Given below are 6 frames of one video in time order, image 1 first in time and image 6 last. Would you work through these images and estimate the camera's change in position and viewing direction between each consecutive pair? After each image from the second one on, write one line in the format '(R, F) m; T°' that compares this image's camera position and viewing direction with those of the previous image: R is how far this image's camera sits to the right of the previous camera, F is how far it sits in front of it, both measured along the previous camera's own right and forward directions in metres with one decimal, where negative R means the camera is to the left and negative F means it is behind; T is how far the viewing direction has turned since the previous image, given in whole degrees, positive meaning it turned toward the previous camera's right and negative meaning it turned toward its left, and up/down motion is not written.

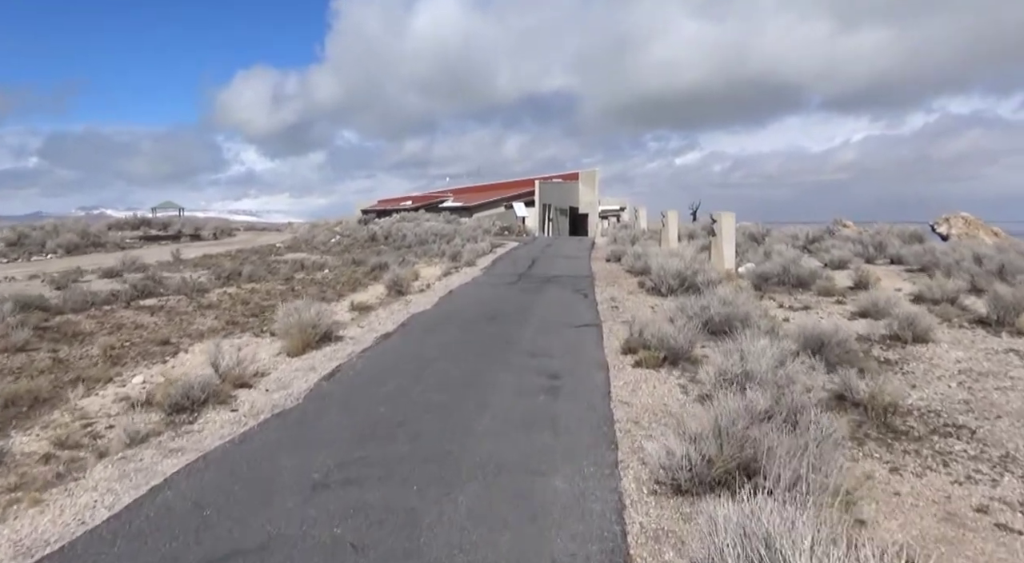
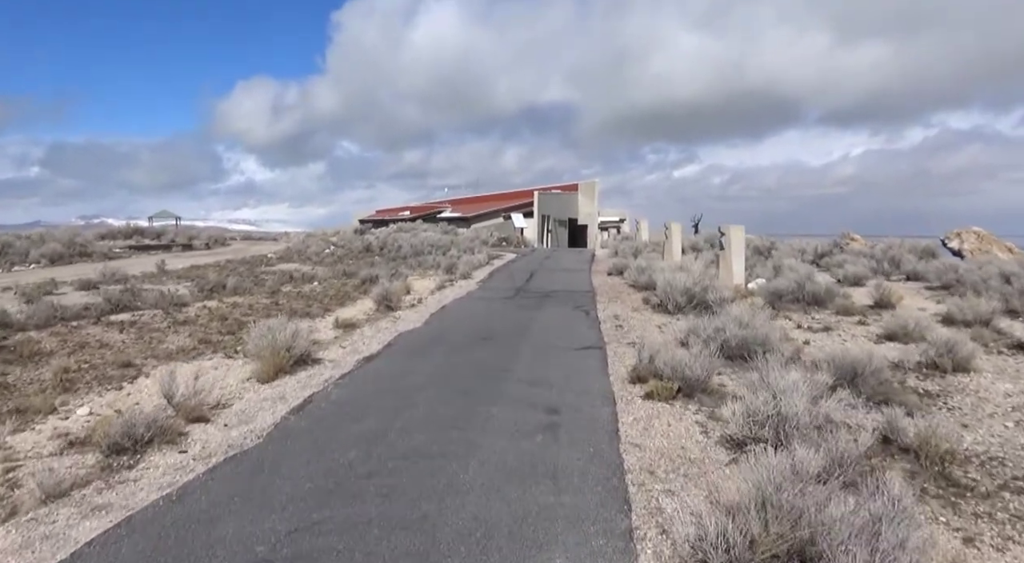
(0.0, +1.0) m; 0°
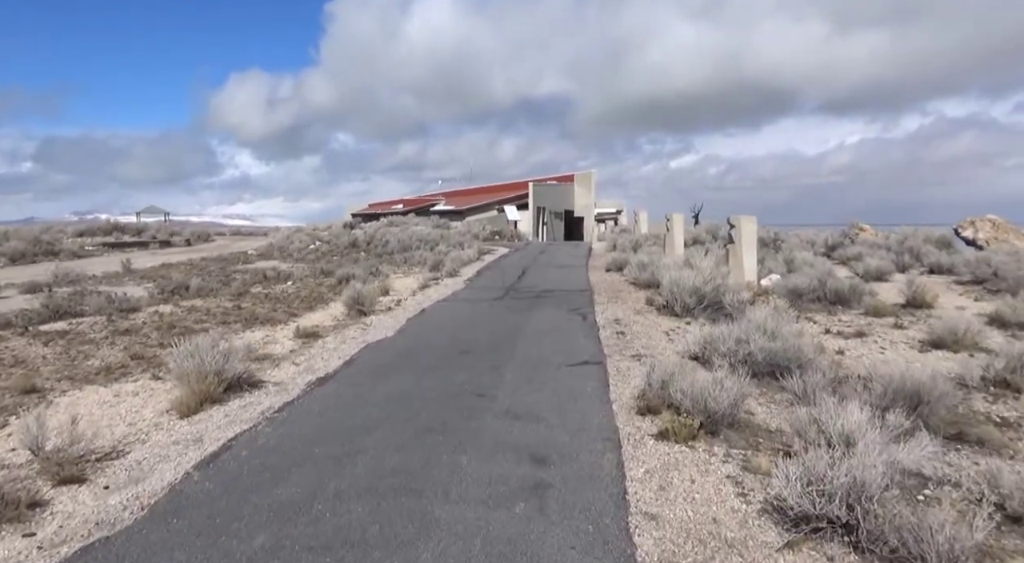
(+0.2, +1.7) m; 0°
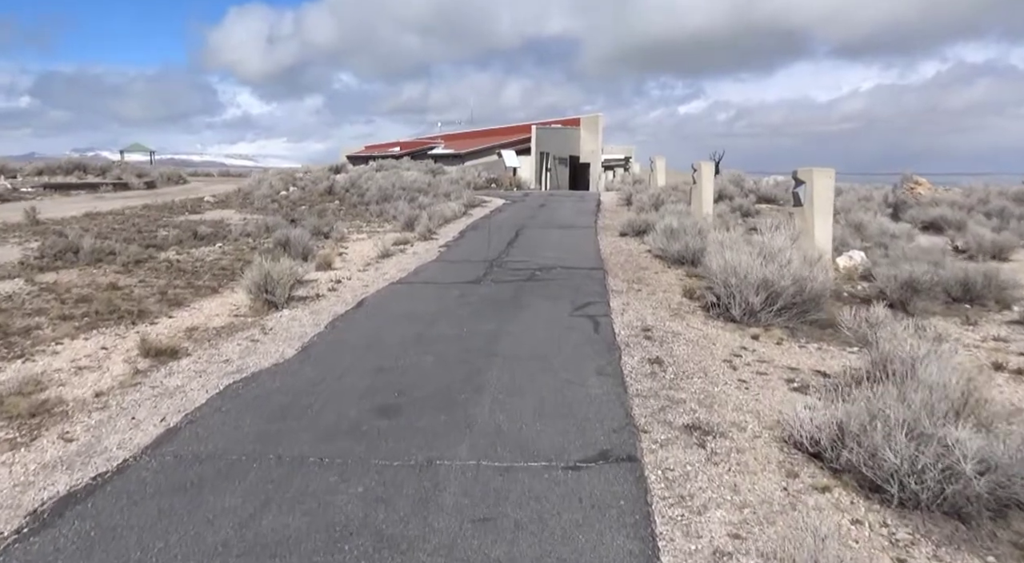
(+0.4, +4.4) m; 0°
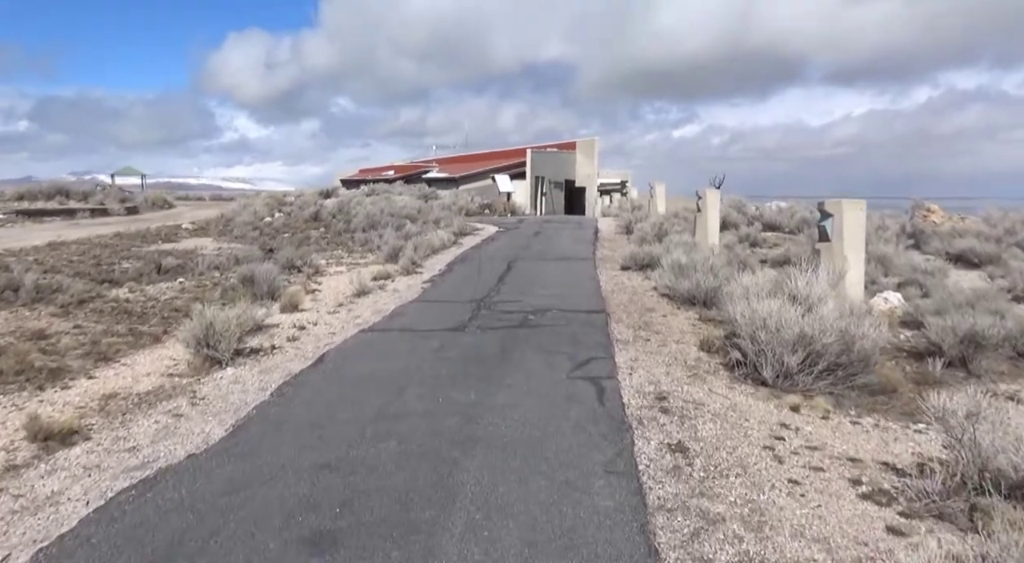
(+0.1, +1.5) m; 0°
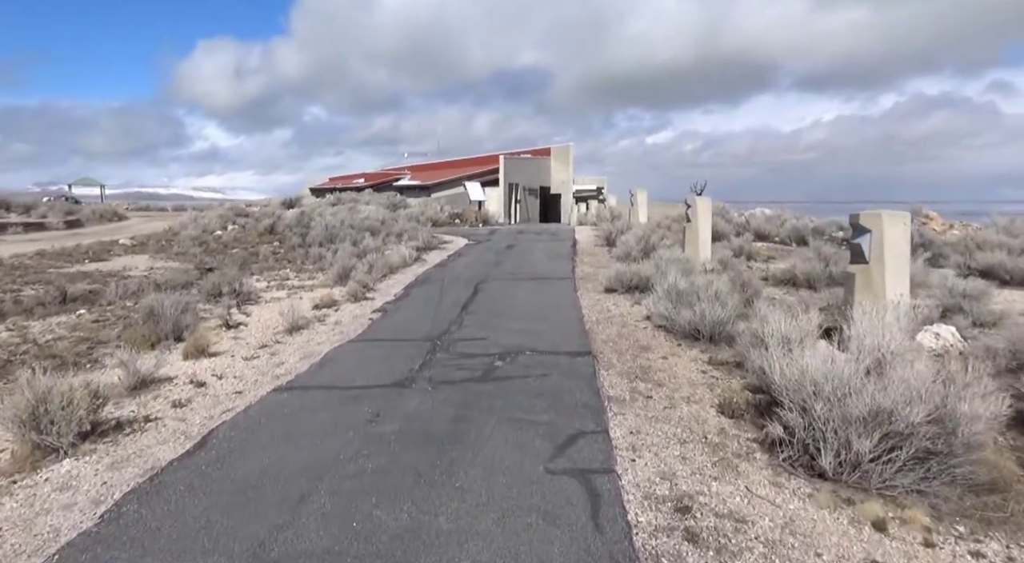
(+0.2, +2.2) m; +2°
